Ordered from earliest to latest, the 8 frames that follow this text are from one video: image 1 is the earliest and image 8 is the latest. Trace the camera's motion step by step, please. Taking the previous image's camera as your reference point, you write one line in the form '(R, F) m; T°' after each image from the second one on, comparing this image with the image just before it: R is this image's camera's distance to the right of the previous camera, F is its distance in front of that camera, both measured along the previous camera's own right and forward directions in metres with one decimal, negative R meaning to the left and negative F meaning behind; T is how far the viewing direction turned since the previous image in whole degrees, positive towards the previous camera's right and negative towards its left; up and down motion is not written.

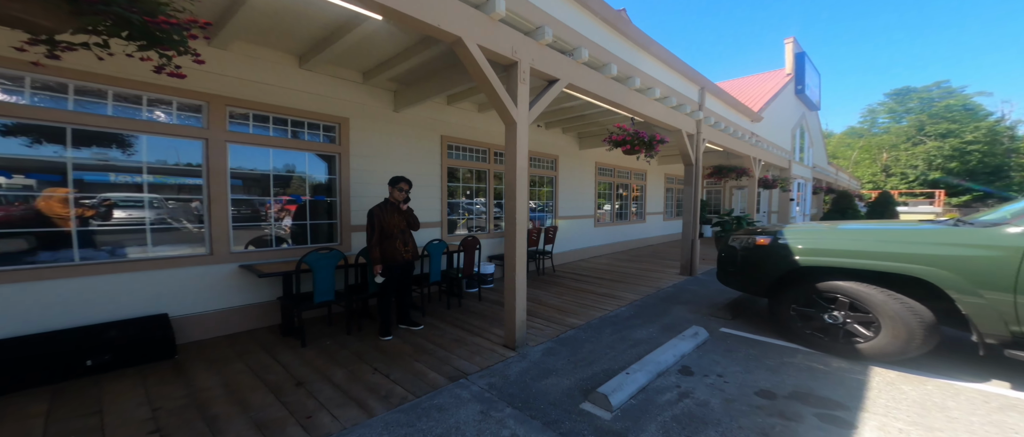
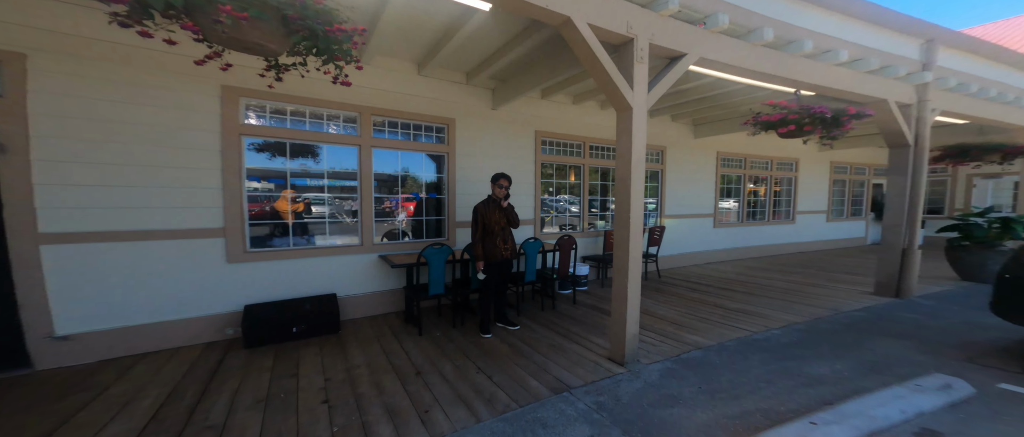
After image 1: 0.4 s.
(-0.1, 0.0) m; -15°
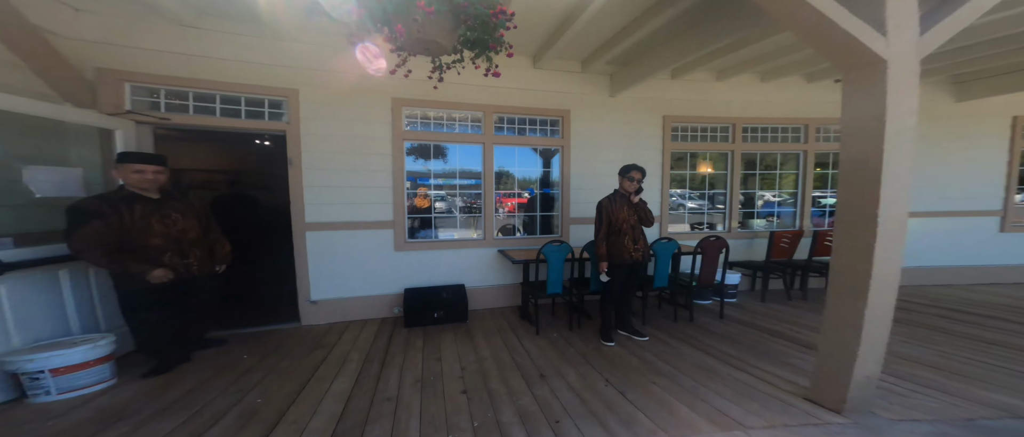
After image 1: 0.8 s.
(-0.2, +0.1) m; -18°
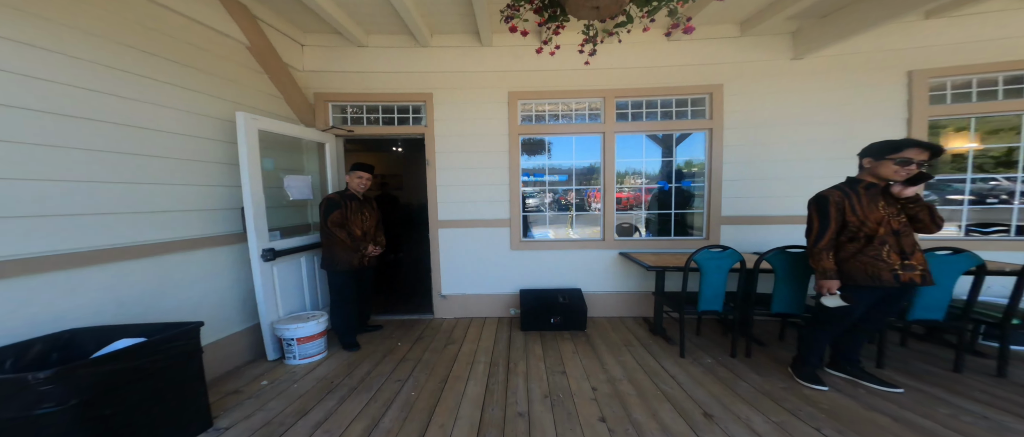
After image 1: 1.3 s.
(-0.3, +0.2) m; -16°
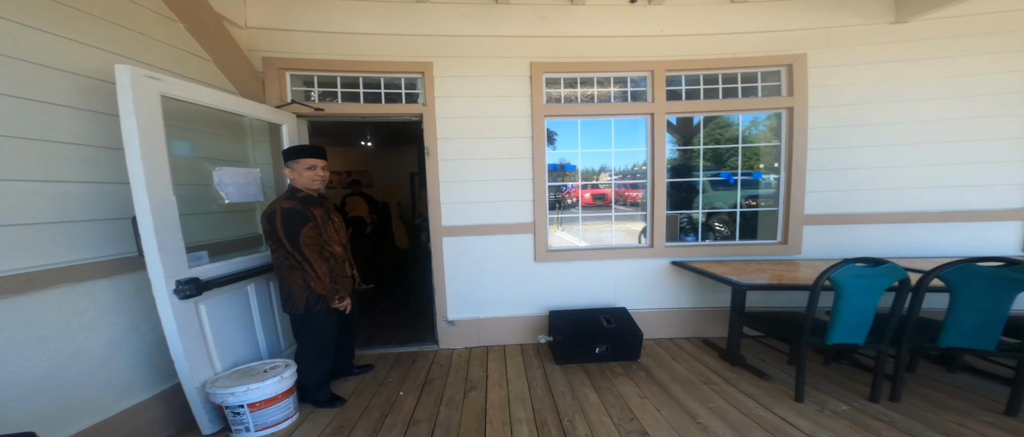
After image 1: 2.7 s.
(-0.5, +0.7) m; +6°
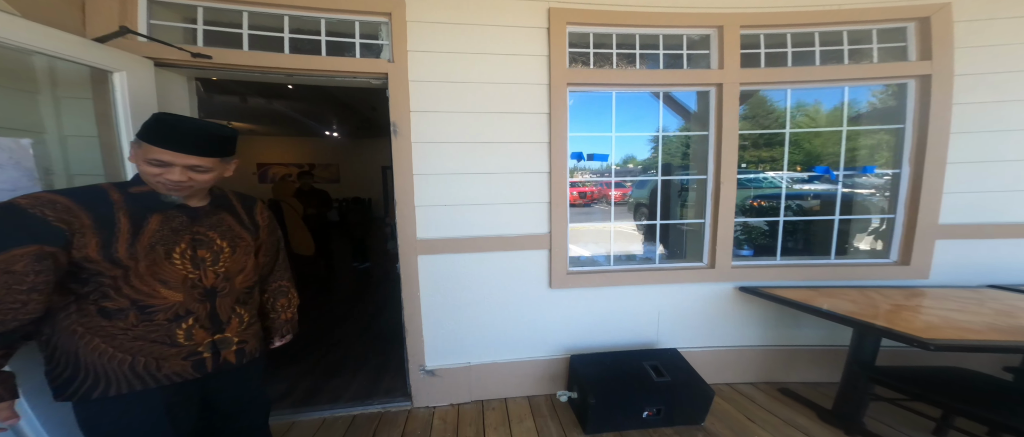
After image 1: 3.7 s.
(-0.2, +0.8) m; +5°
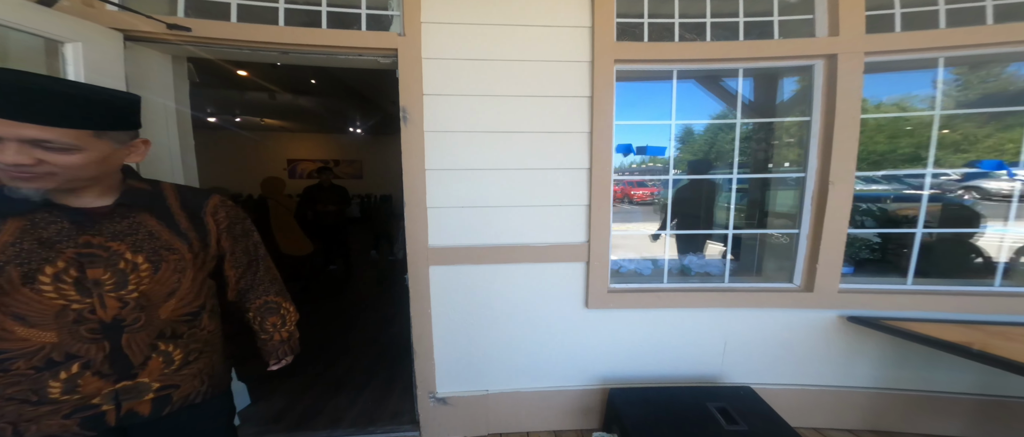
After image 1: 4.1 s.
(-0.1, +0.3) m; -4°
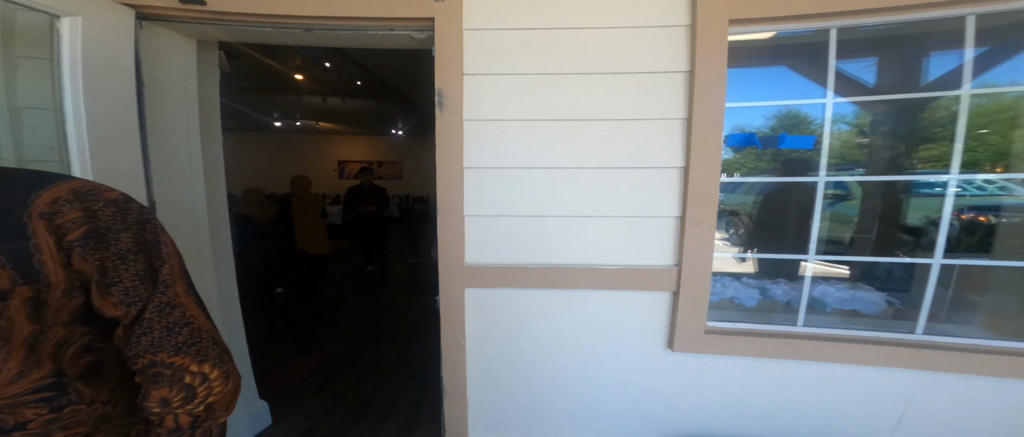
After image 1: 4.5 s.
(-0.1, +0.4) m; -7°
